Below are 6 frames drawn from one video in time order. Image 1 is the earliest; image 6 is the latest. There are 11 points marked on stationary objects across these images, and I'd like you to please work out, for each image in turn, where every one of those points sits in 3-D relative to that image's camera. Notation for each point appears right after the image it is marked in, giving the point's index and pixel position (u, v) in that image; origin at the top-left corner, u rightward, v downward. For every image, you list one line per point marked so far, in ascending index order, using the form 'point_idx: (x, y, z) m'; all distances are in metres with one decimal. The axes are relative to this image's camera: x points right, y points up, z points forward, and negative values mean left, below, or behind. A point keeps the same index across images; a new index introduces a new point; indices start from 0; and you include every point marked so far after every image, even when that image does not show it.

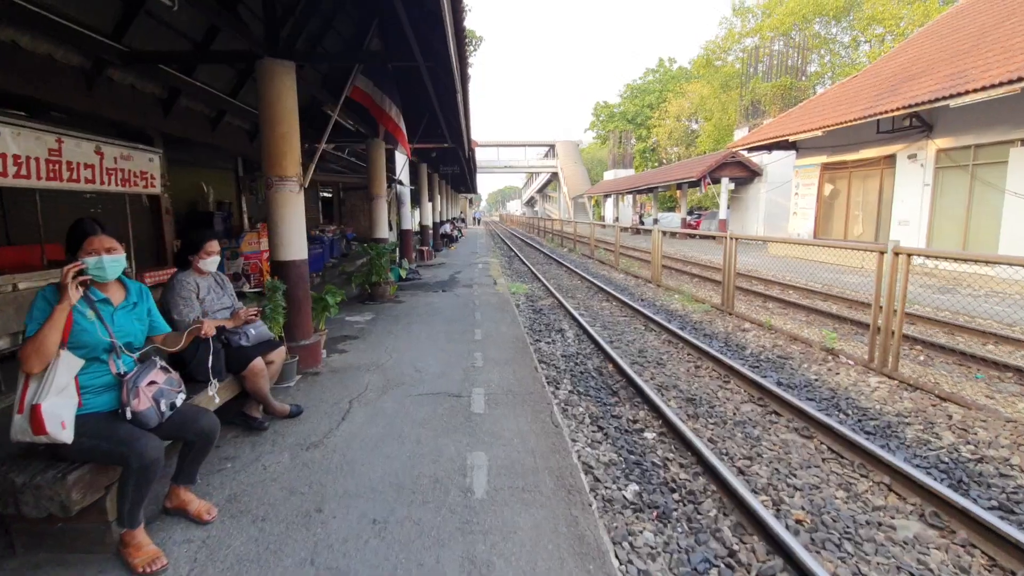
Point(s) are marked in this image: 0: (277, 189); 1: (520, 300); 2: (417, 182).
0: (-1.9, +0.8, +4.4) m
1: (+0.2, -0.2, +10.1) m
2: (-2.9, +3.3, +16.4) m
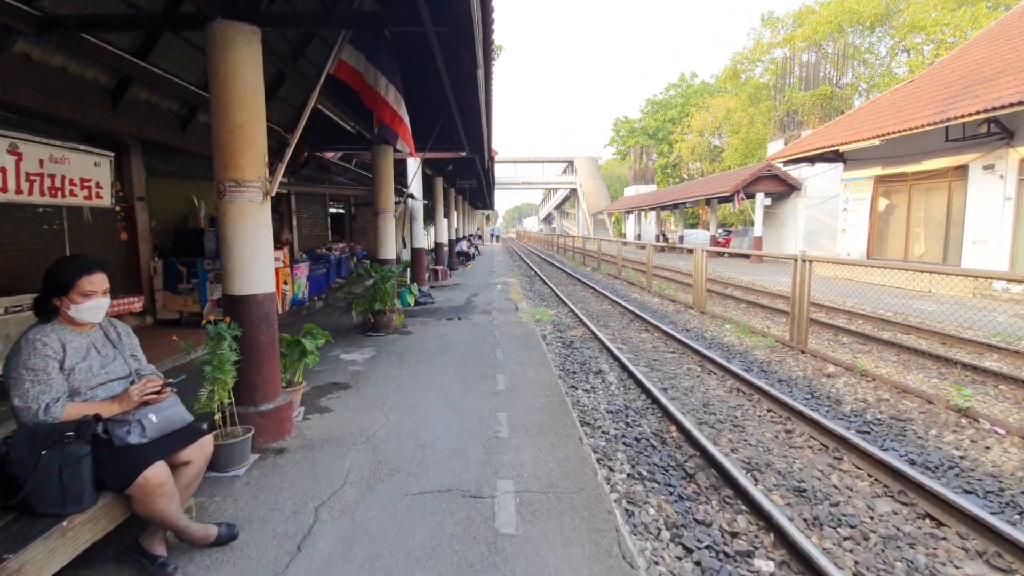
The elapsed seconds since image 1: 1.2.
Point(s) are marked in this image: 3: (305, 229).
0: (-1.7, +0.5, +3.2) m
1: (+0.6, -0.7, +8.8) m
2: (-2.3, +2.6, +15.3) m
3: (-5.2, +1.5, +13.4) m
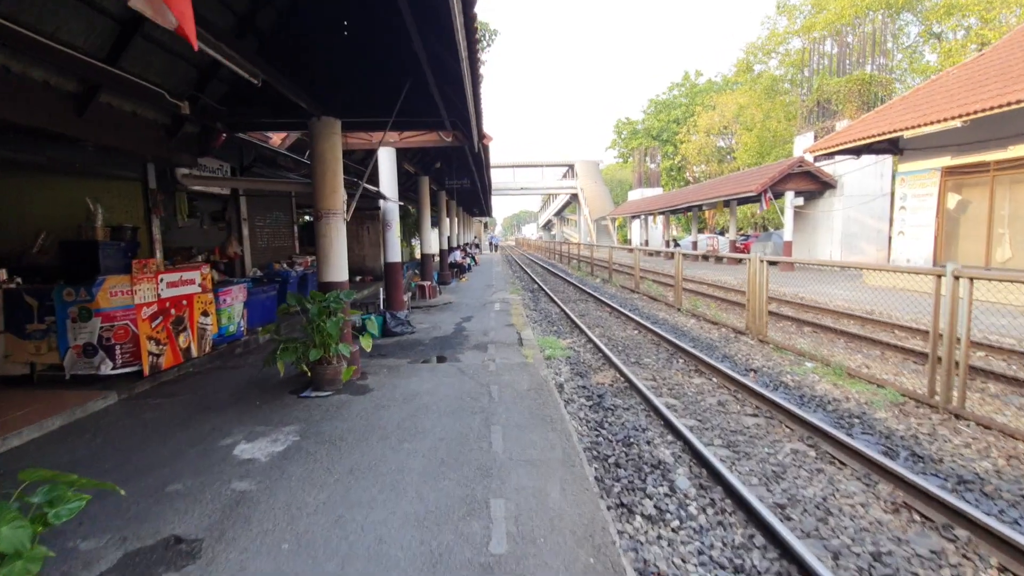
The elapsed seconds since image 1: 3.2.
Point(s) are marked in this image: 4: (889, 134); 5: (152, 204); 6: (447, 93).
0: (-1.7, +0.3, +0.9) m
1: (+0.6, -1.0, +6.5) m
2: (-2.3, +2.1, +13.0) m
3: (-5.2, +1.0, +11.1) m
4: (+8.7, +3.5, +12.3) m
5: (-5.2, +1.2, +7.7) m
6: (-0.7, +2.1, +5.4) m
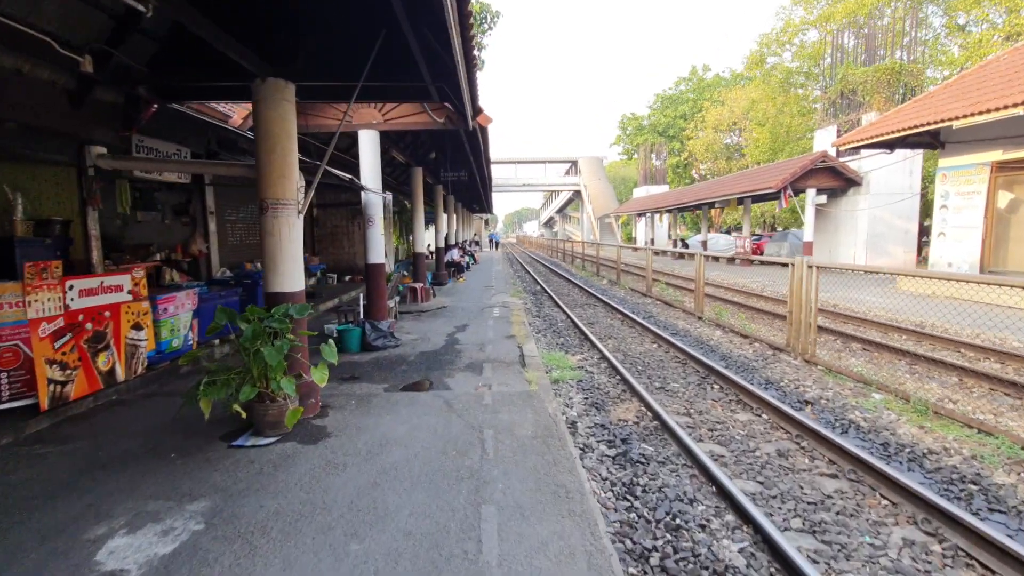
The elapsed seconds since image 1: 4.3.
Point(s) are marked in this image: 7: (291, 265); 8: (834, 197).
0: (-1.7, +0.1, -0.3) m
1: (+0.6, -1.1, +5.3) m
2: (-2.2, +2.1, +11.8) m
3: (-5.2, +1.0, +9.9) m
4: (+8.7, +3.4, +11.1) m
5: (-5.1, +1.1, +6.5) m
6: (-0.6, +2.0, +4.2) m
7: (-1.7, +0.2, +4.3) m
8: (+10.7, +3.1, +17.7) m
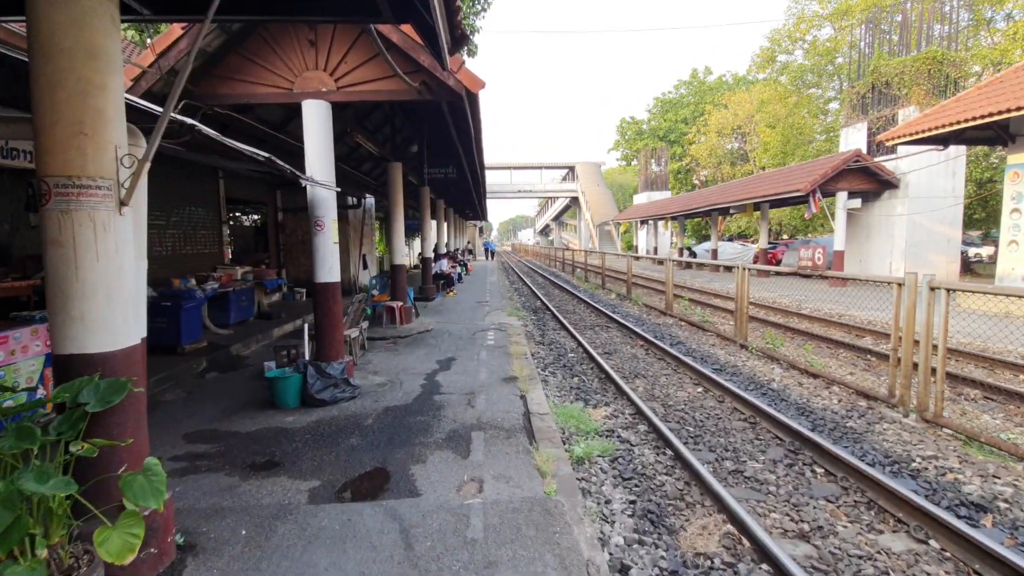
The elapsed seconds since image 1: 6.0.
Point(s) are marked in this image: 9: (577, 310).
0: (-1.6, 0.0, -2.2) m
1: (+0.6, -1.4, +3.4) m
2: (-2.3, +1.8, +9.9) m
3: (-5.2, +0.6, +8.0) m
4: (+8.7, +3.0, +9.3) m
5: (-5.1, +0.9, +4.6) m
6: (-0.6, +1.7, +2.4) m
7: (-1.7, -0.1, +2.3) m
8: (+10.6, +2.6, +16.0) m
9: (+1.5, -0.5, +12.3) m
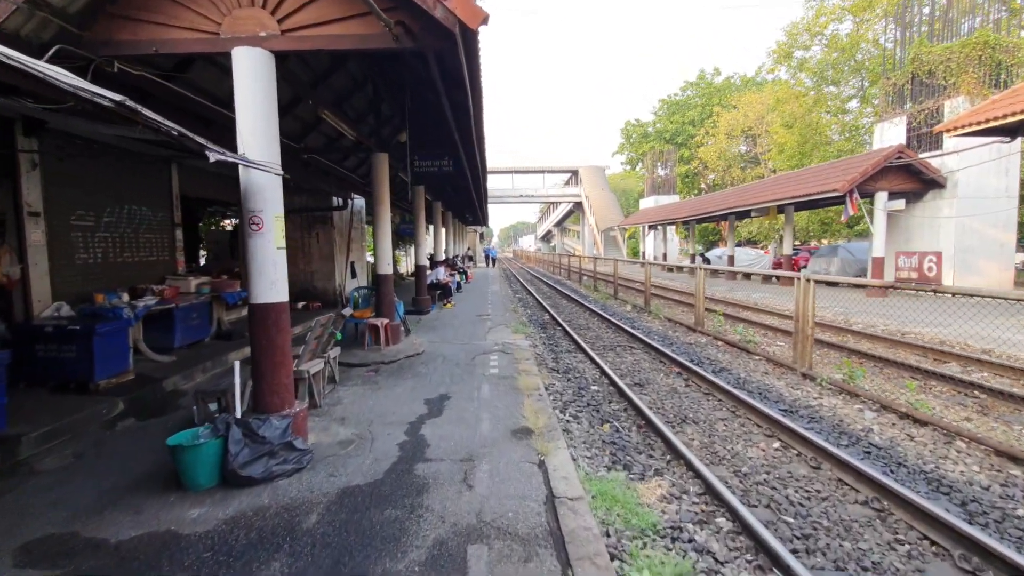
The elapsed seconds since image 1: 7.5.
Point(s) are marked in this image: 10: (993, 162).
0: (-1.5, -0.1, -3.7) m
1: (+0.7, -1.5, +1.9) m
2: (-2.2, +1.5, +8.4) m
3: (-5.1, +0.4, +6.5) m
4: (+8.8, +2.8, +7.9) m
5: (-5.0, +0.7, +3.1) m
6: (-0.5, +1.6, +0.9) m
7: (-1.6, -0.2, +0.9) m
8: (+10.7, +2.4, +14.5) m
9: (+1.6, -0.7, +10.8) m
10: (+11.6, +3.1, +12.8) m
